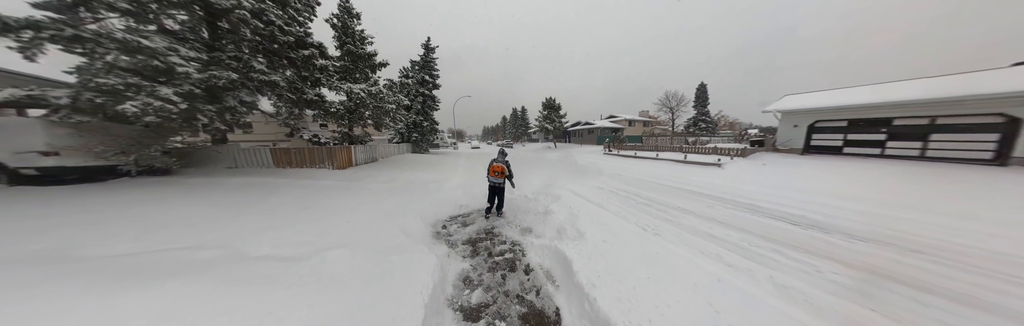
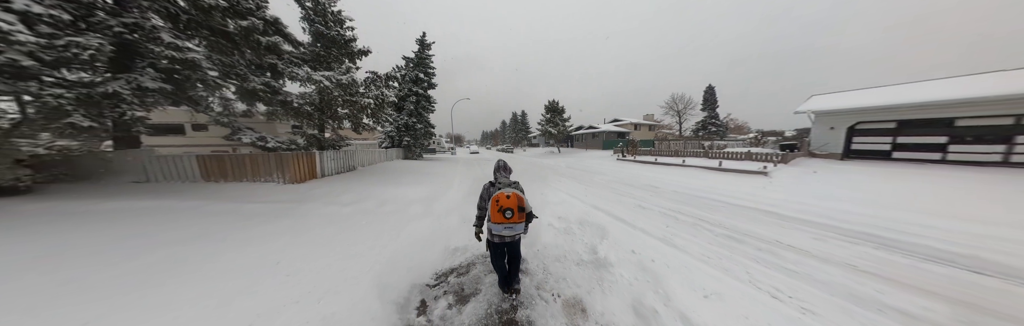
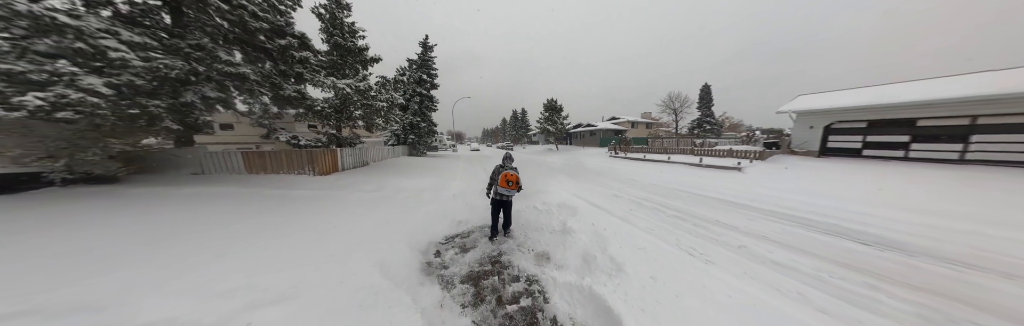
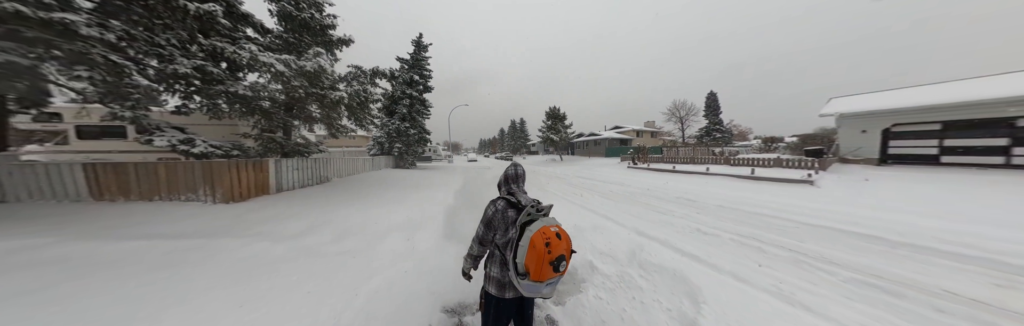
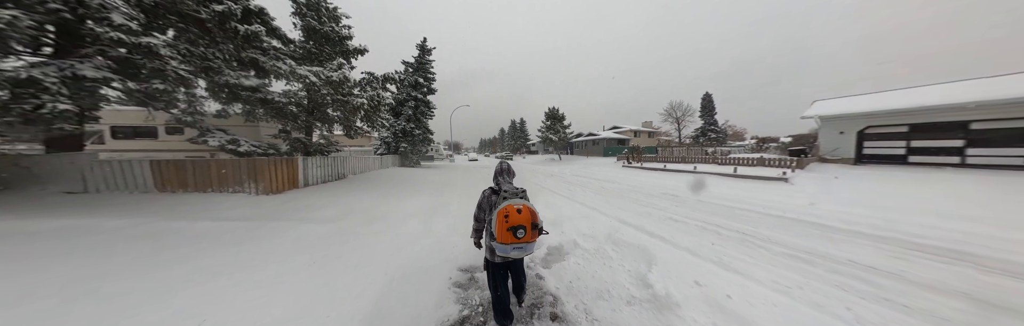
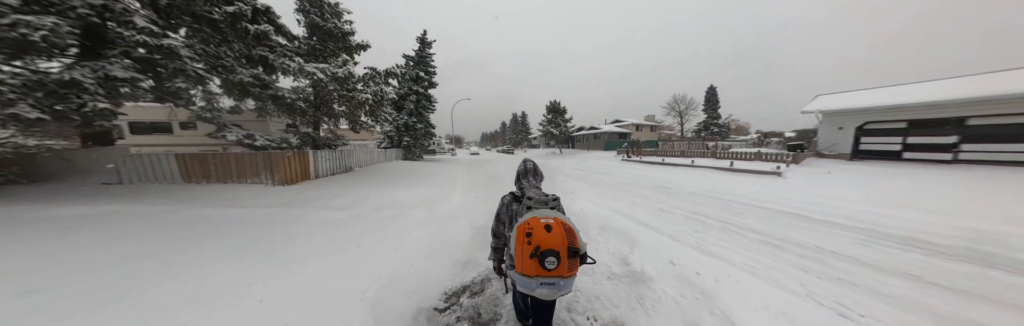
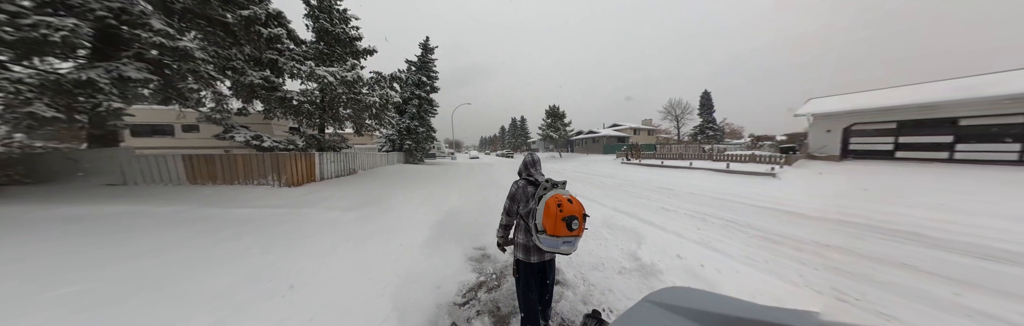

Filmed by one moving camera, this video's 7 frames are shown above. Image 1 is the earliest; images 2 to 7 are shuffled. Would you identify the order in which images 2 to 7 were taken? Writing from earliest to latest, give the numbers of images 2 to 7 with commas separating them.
3, 2, 6, 7, 5, 4
